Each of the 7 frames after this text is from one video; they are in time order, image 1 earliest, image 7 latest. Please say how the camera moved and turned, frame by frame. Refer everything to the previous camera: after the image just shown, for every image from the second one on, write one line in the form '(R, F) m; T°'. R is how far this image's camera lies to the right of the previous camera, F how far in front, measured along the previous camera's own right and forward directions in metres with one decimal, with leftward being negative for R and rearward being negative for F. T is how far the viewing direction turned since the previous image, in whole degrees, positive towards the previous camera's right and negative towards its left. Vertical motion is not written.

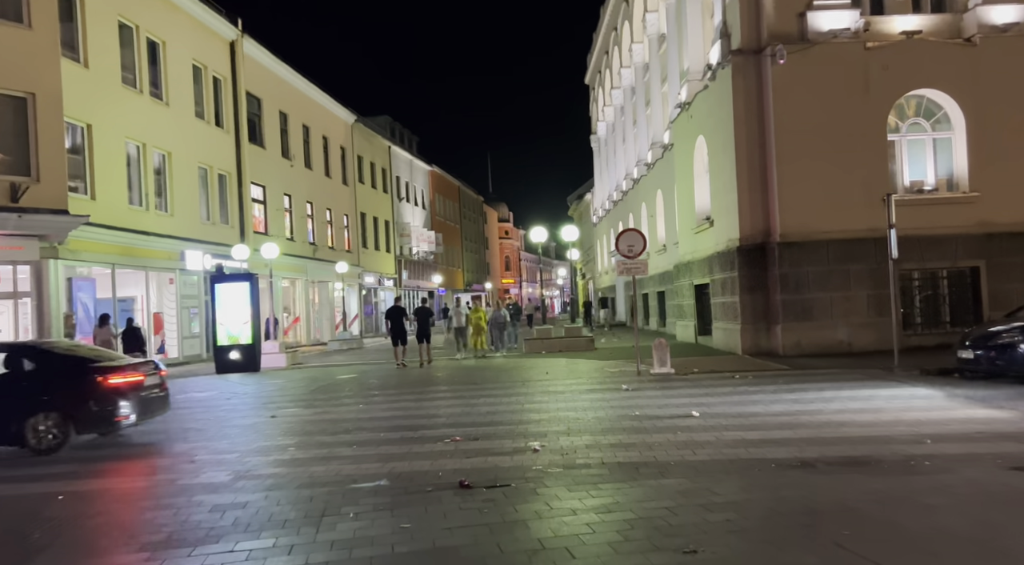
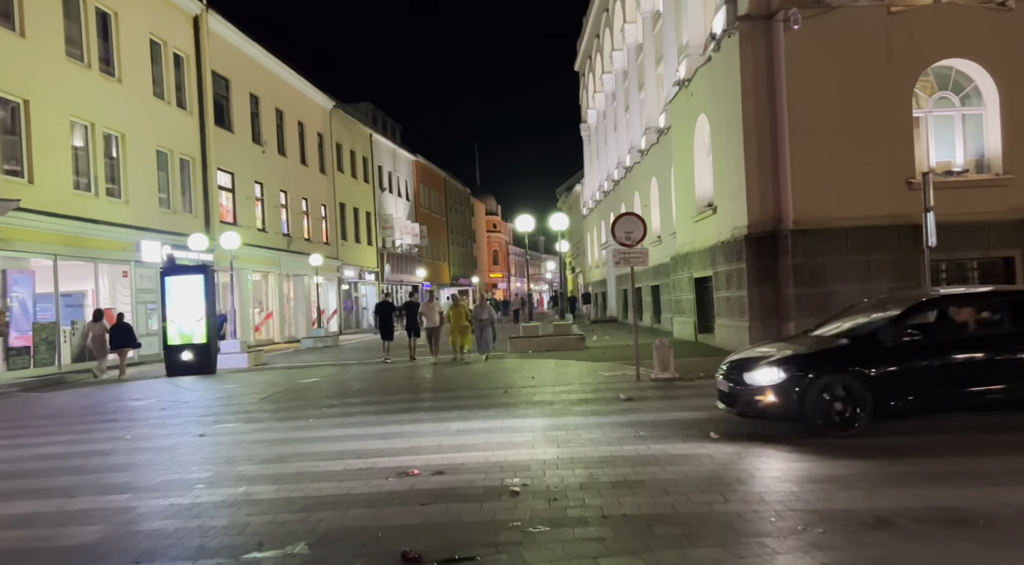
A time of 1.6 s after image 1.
(+0.1, +2.2) m; +1°
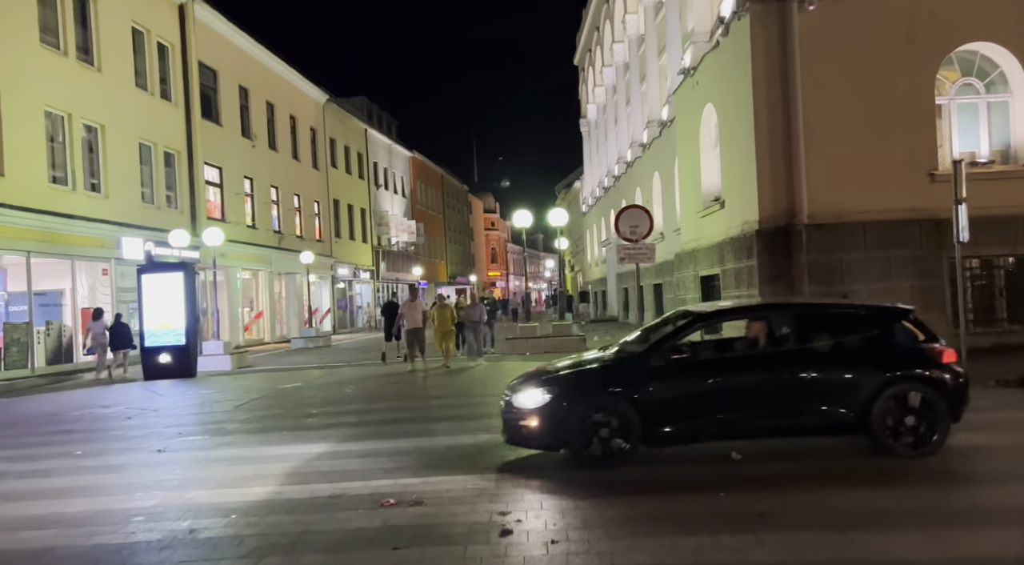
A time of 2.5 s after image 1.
(+0.1, +1.1) m; 0°
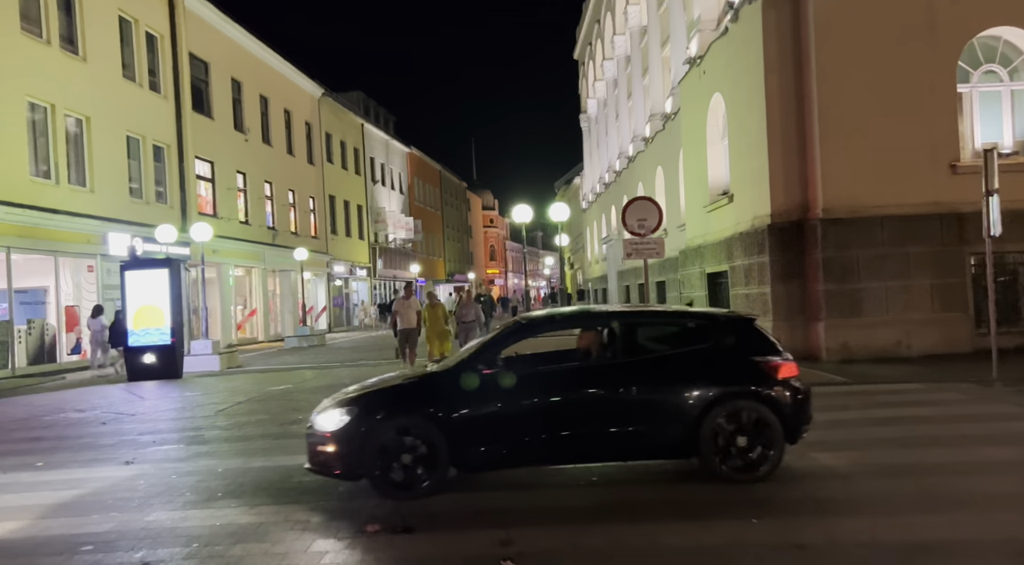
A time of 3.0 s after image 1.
(0.0, +0.8) m; 0°
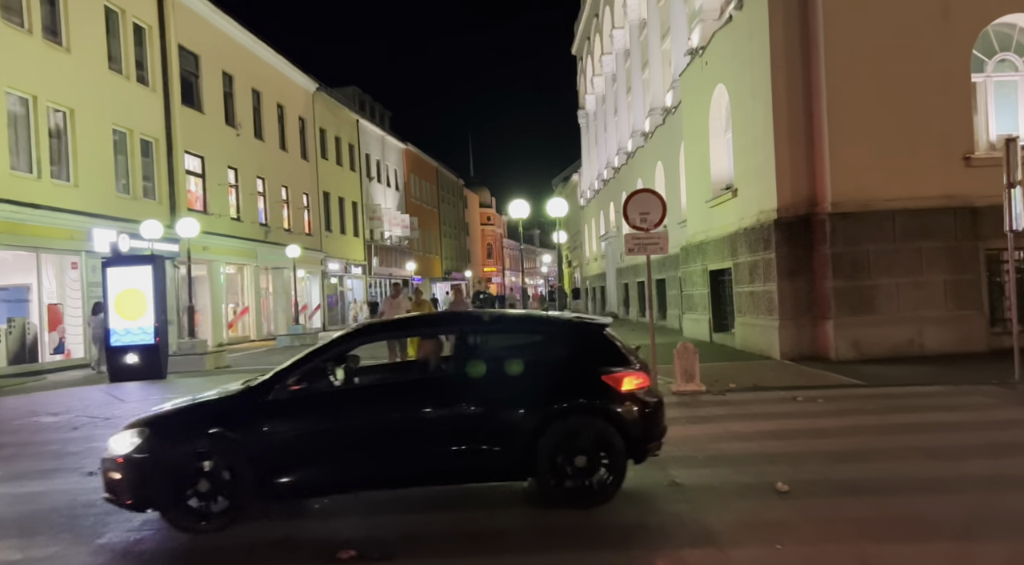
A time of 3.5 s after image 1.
(0.0, +0.7) m; 0°
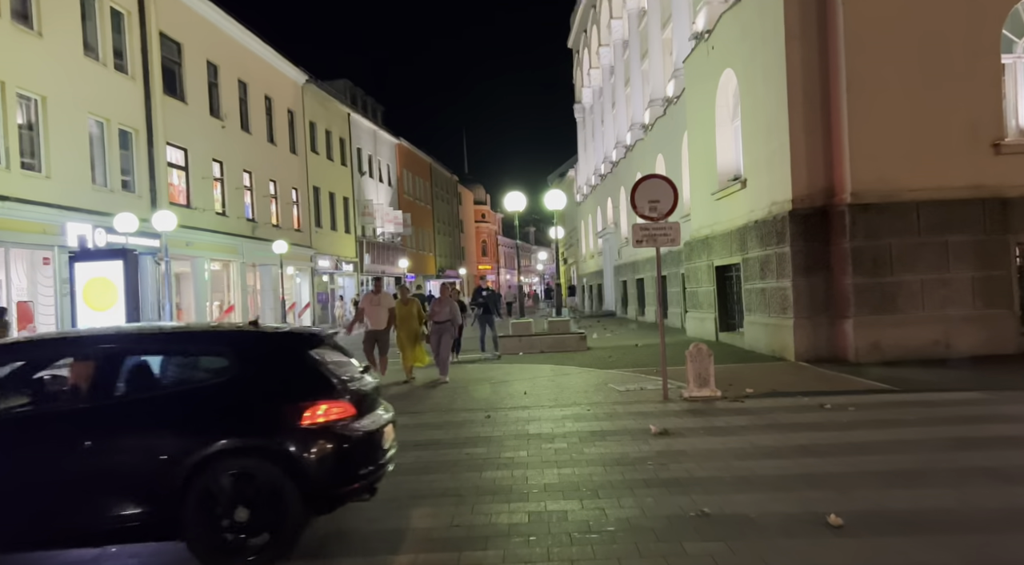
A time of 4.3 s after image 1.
(0.0, +1.1) m; 0°
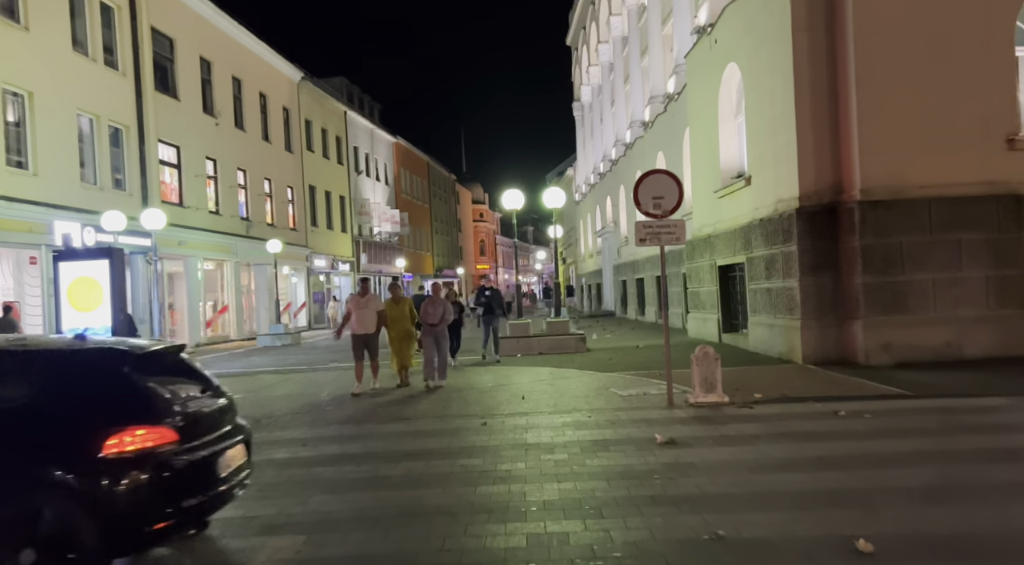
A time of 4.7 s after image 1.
(0.0, +0.5) m; 0°
